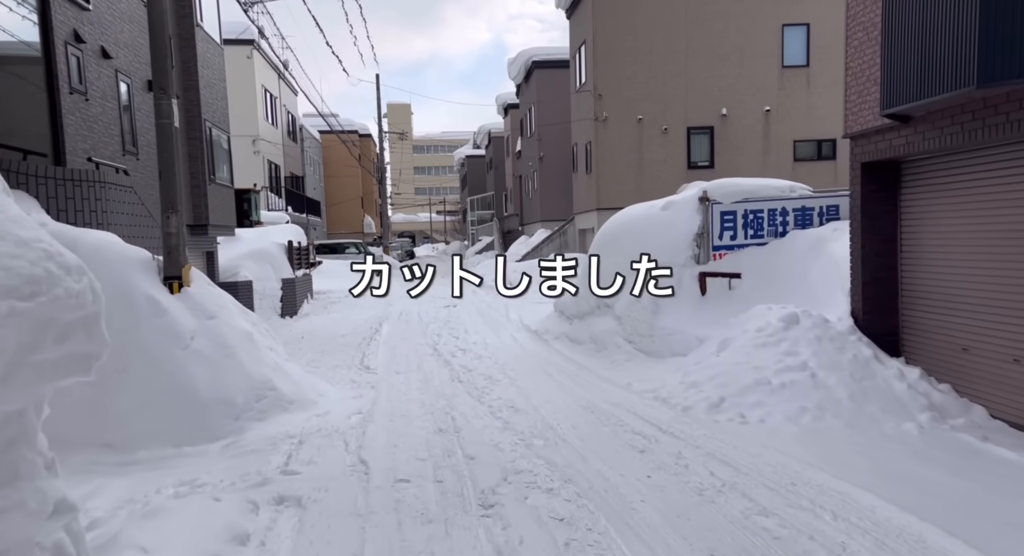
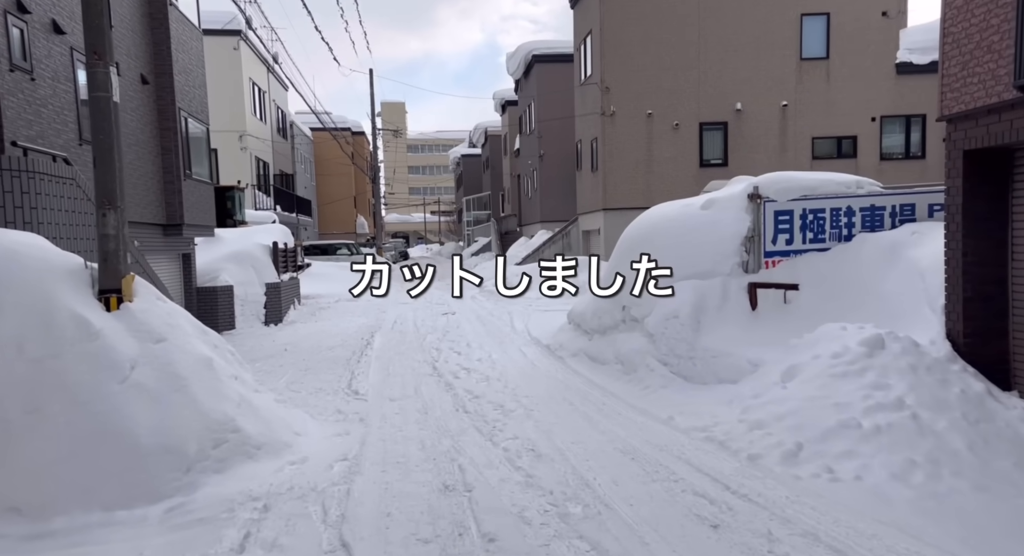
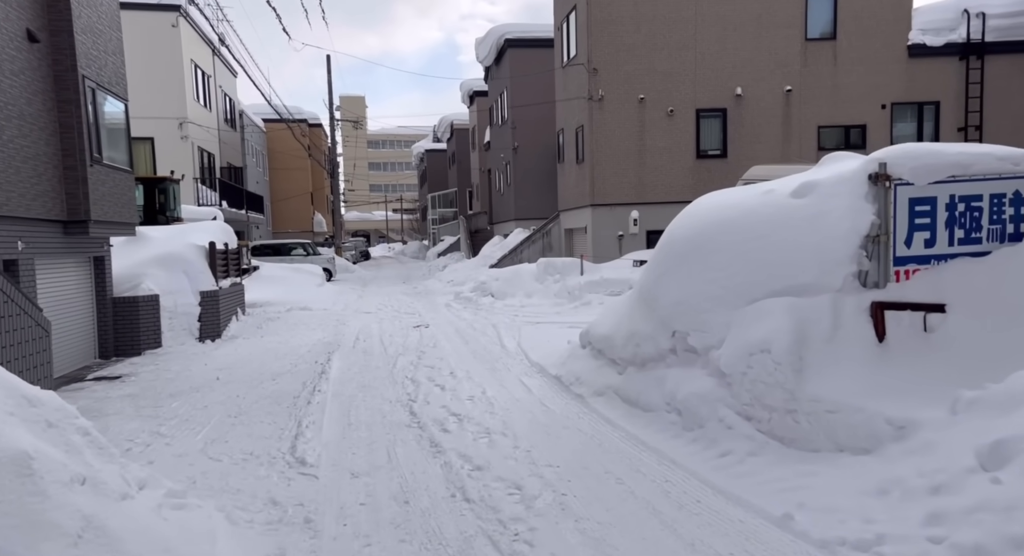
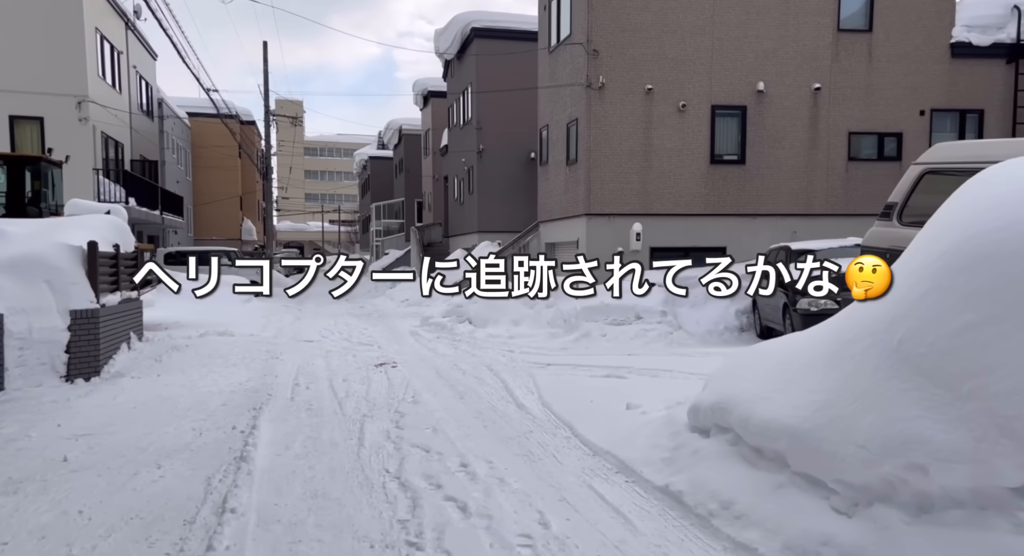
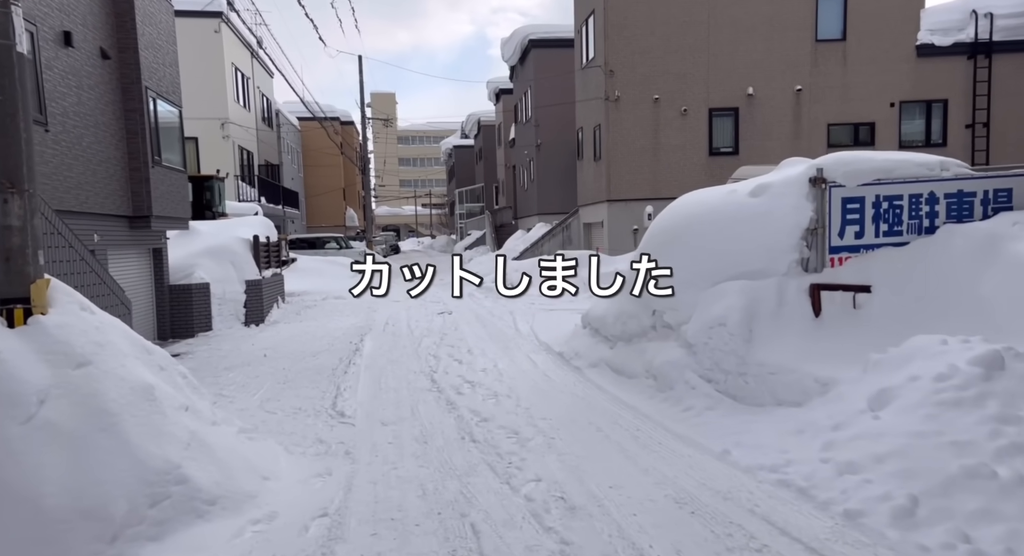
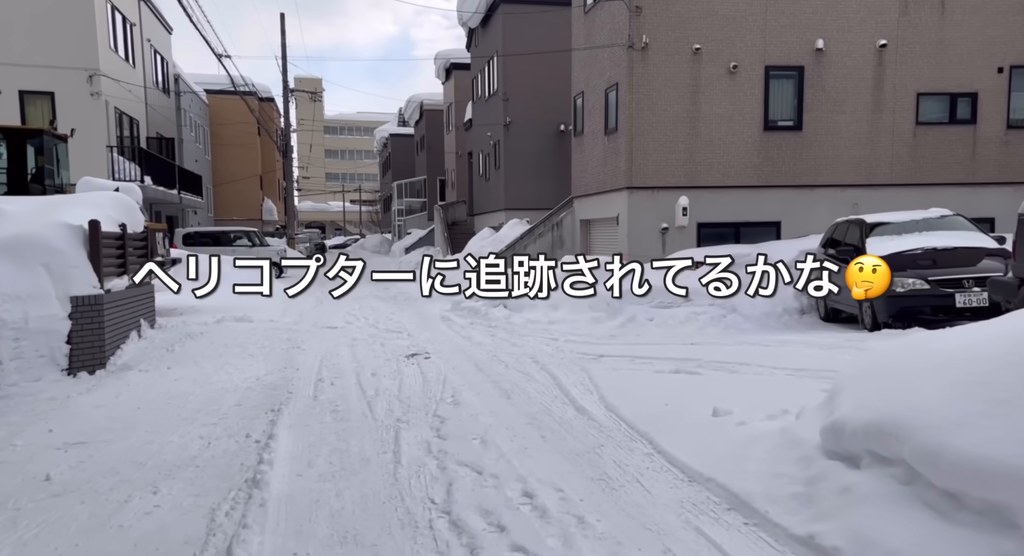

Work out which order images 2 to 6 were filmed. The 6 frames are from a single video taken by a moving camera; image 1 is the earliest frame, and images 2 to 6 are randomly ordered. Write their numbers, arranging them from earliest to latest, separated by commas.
2, 5, 3, 4, 6
